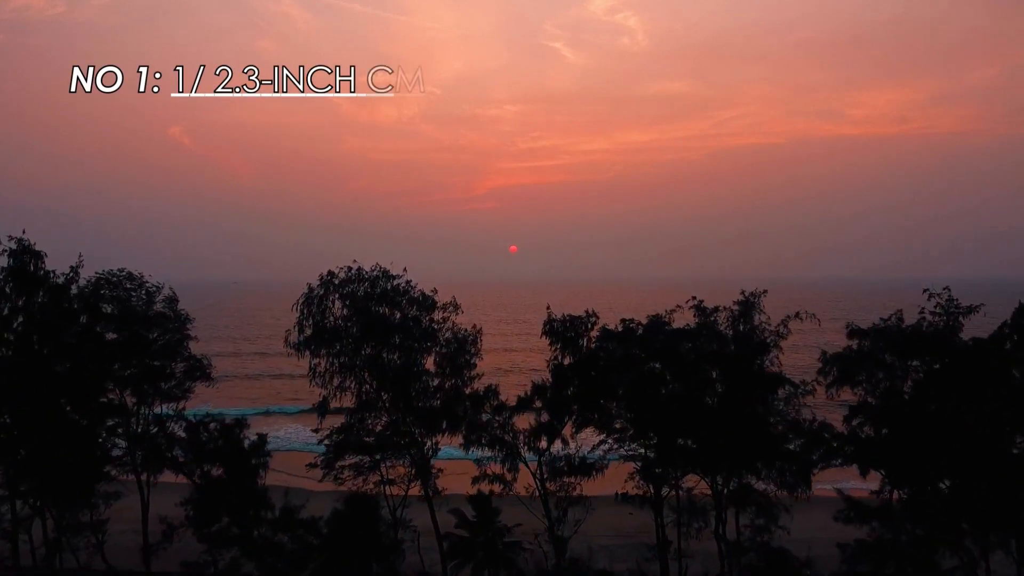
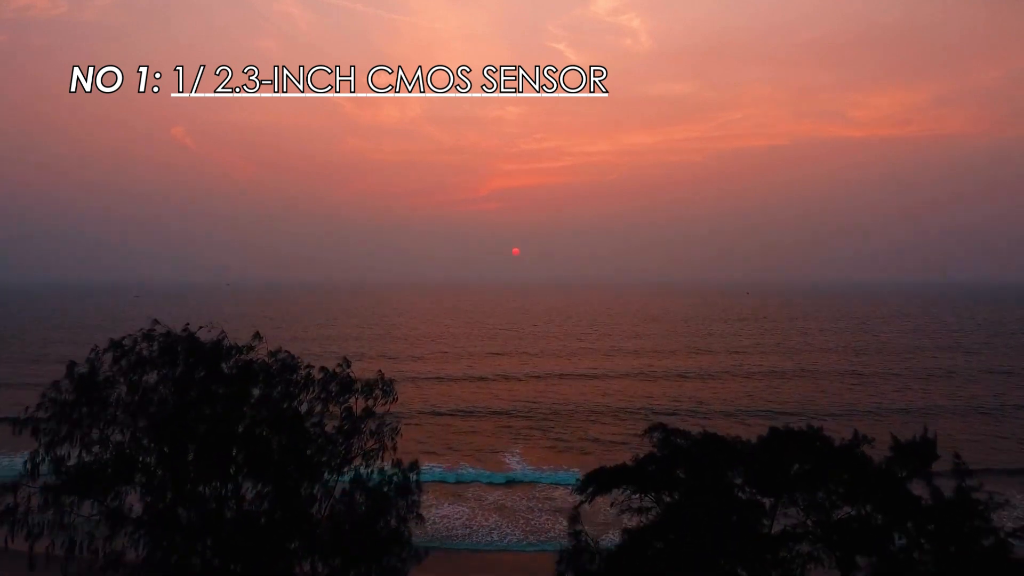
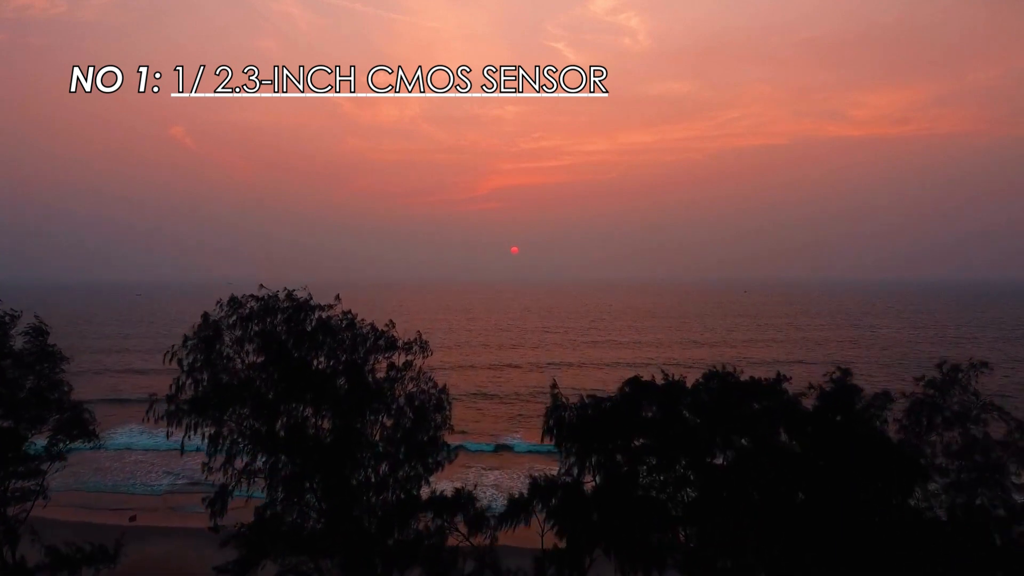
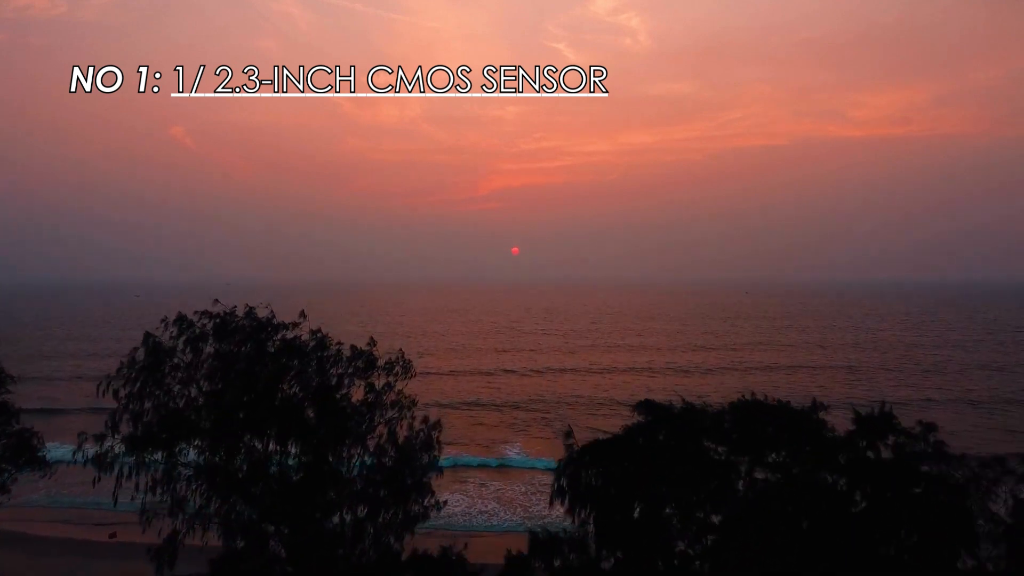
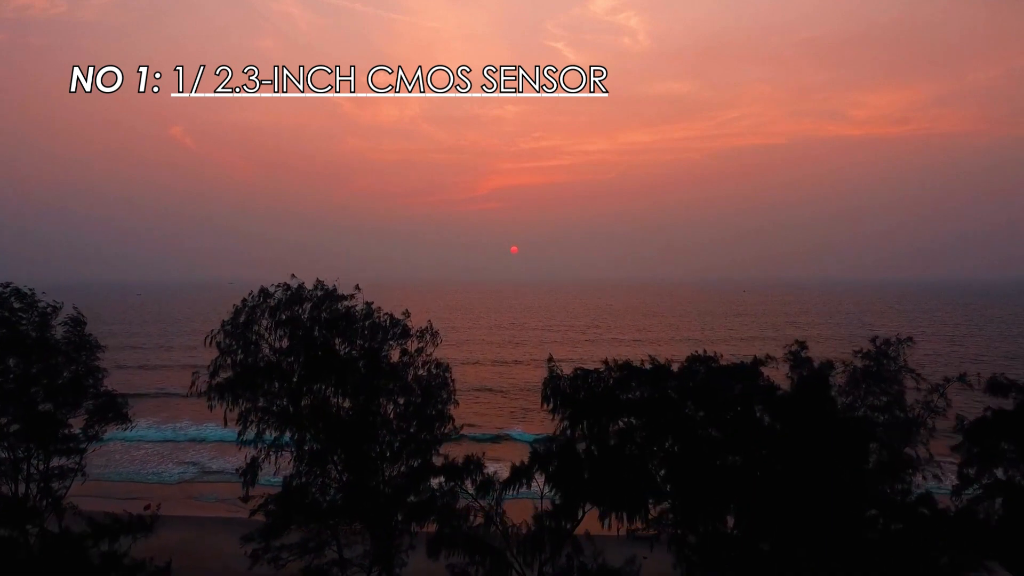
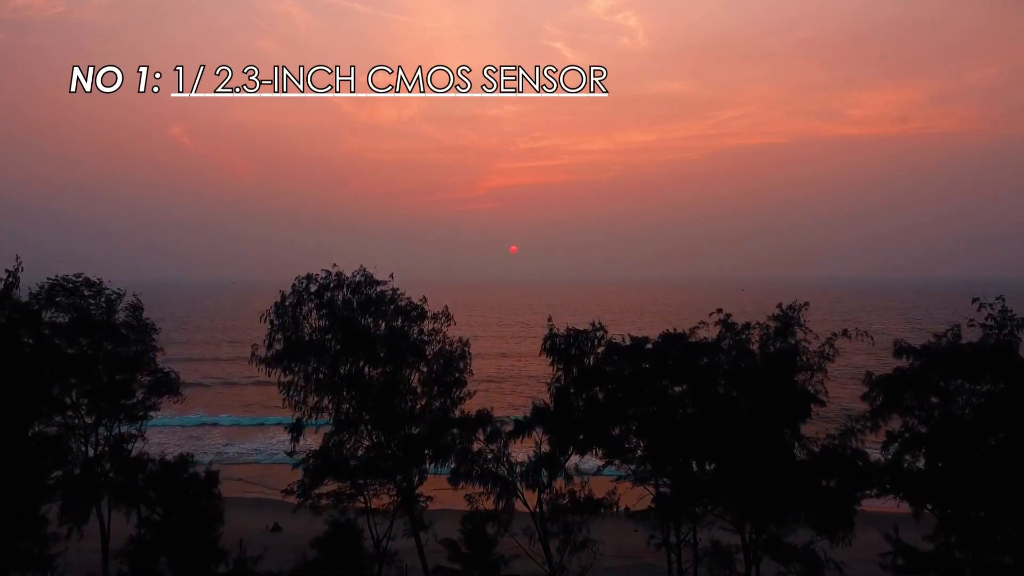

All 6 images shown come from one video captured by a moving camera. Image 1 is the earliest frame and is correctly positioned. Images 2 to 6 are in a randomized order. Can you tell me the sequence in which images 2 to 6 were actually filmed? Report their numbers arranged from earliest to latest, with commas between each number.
6, 5, 3, 4, 2
